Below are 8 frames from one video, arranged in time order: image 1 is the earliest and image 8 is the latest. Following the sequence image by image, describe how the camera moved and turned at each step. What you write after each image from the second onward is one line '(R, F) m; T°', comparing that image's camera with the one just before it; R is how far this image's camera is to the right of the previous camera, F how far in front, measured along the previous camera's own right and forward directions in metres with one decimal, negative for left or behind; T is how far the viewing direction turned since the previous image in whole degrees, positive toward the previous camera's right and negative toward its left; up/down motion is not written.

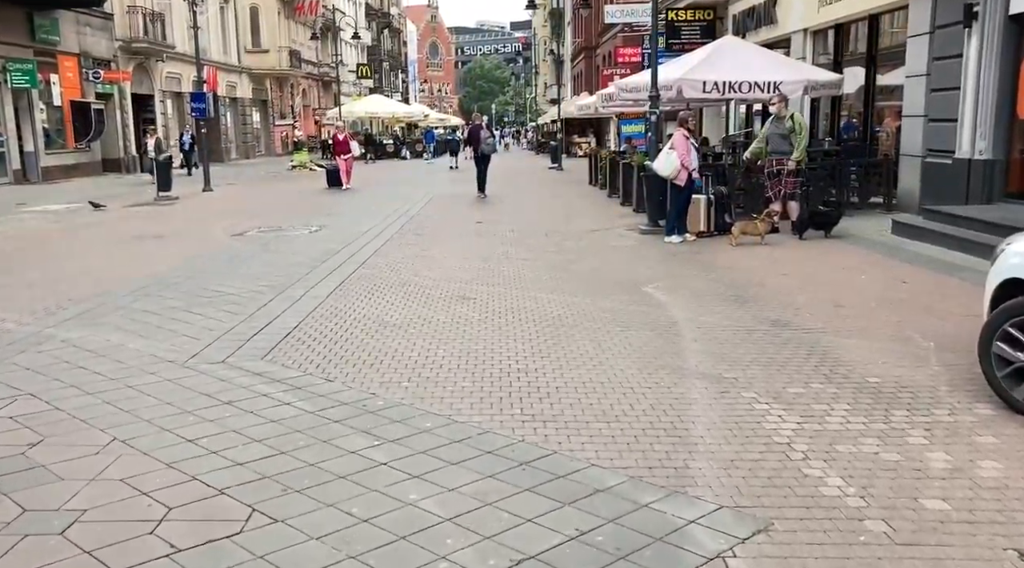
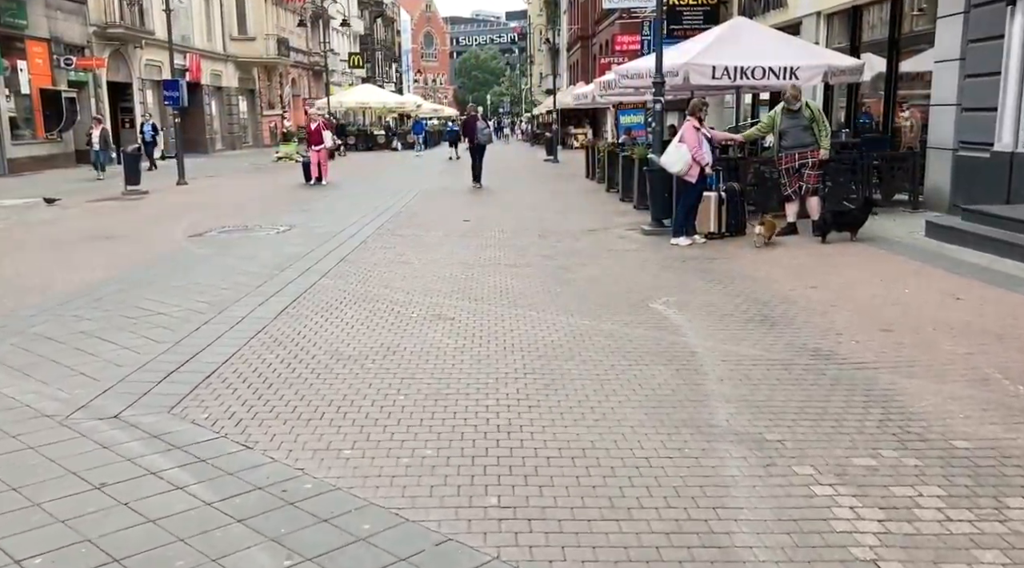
(+0.1, +1.3) m; 0°
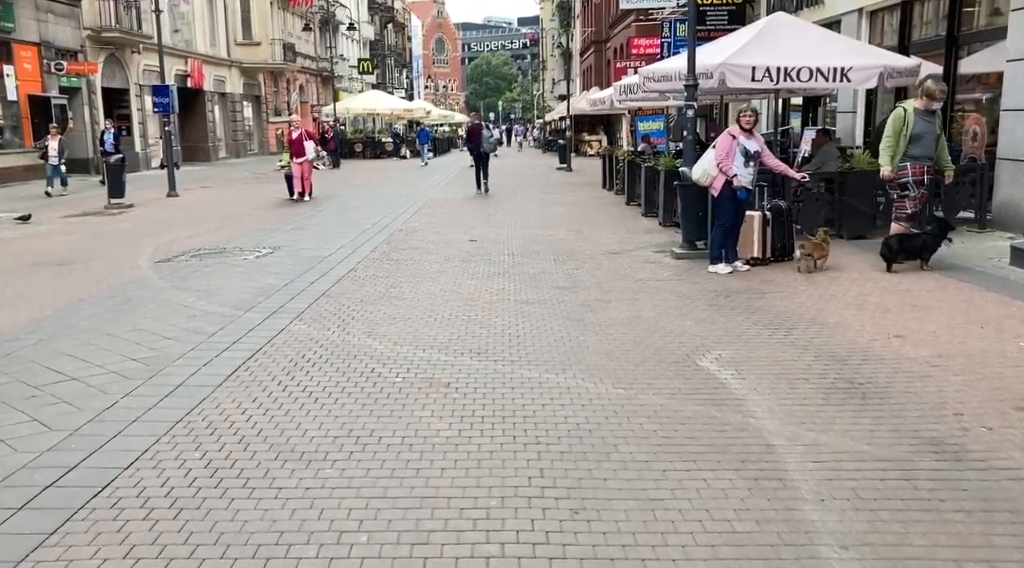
(0.0, +1.6) m; -1°
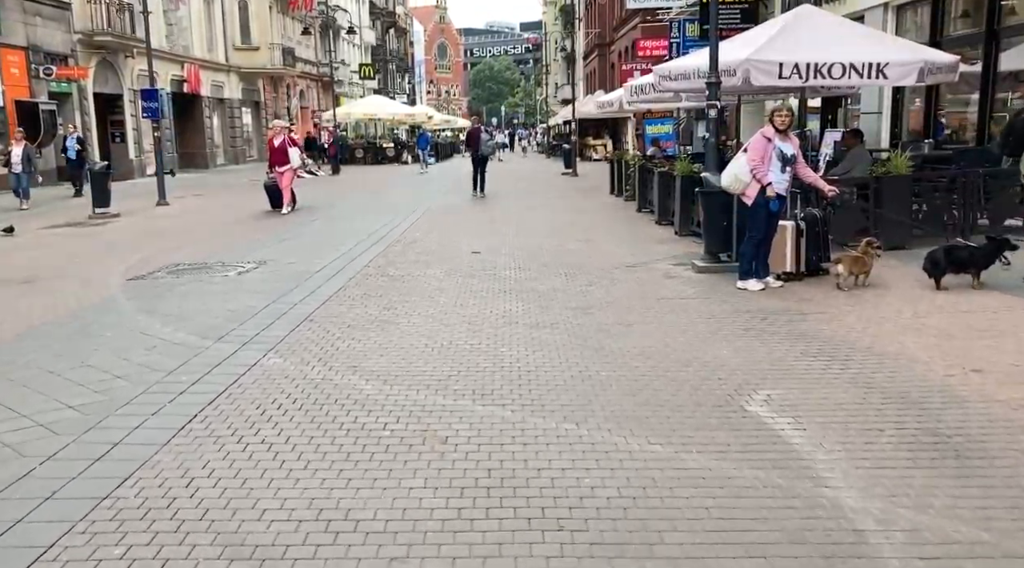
(0.0, +1.0) m; 0°
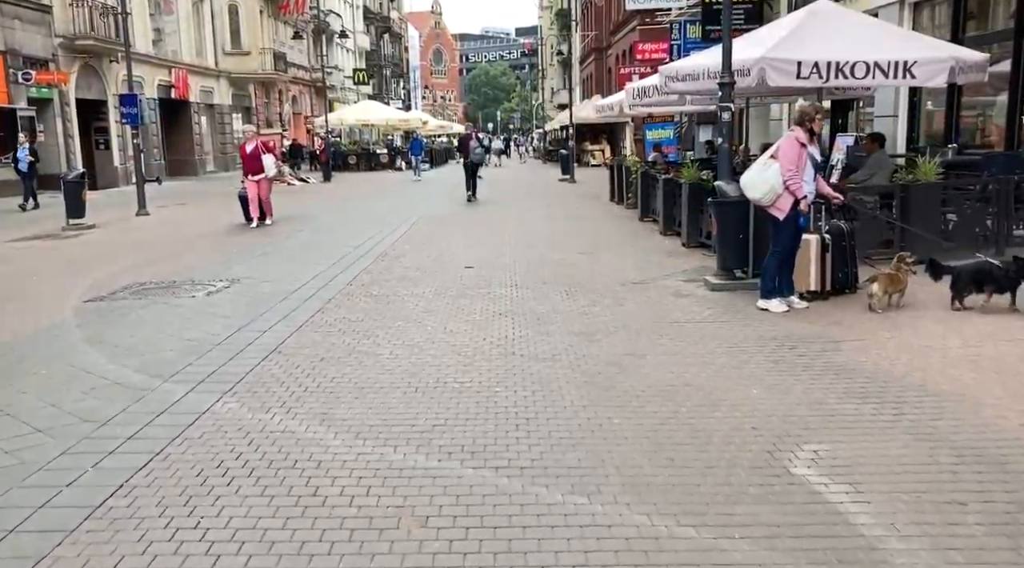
(0.0, +0.9) m; 0°
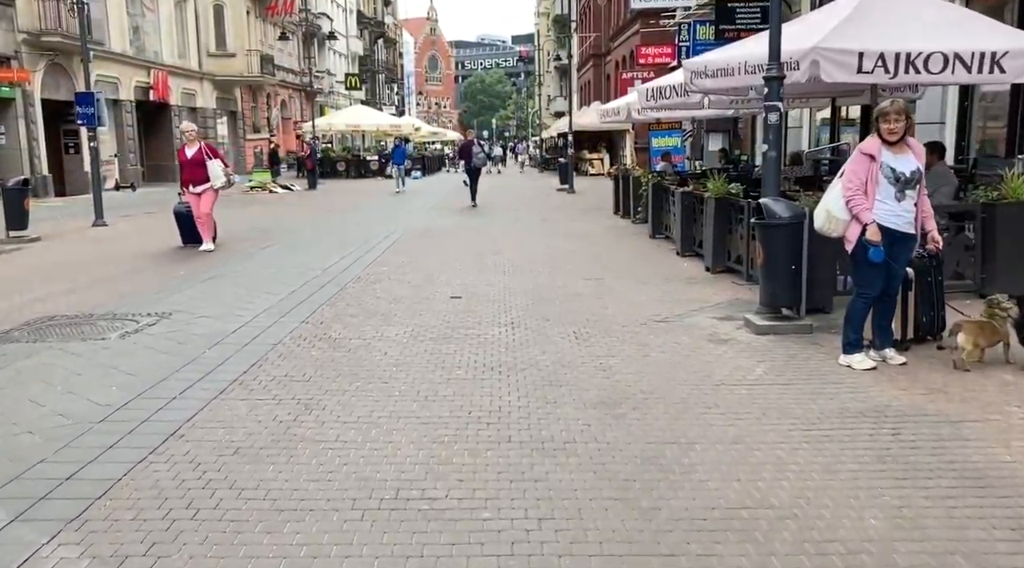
(0.0, +1.9) m; 0°
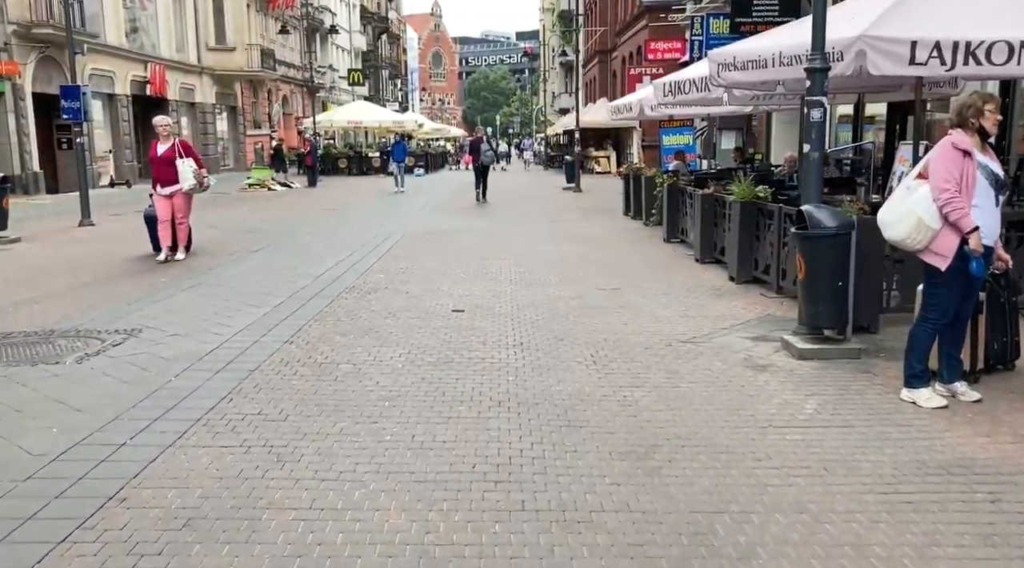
(0.0, +0.9) m; 0°
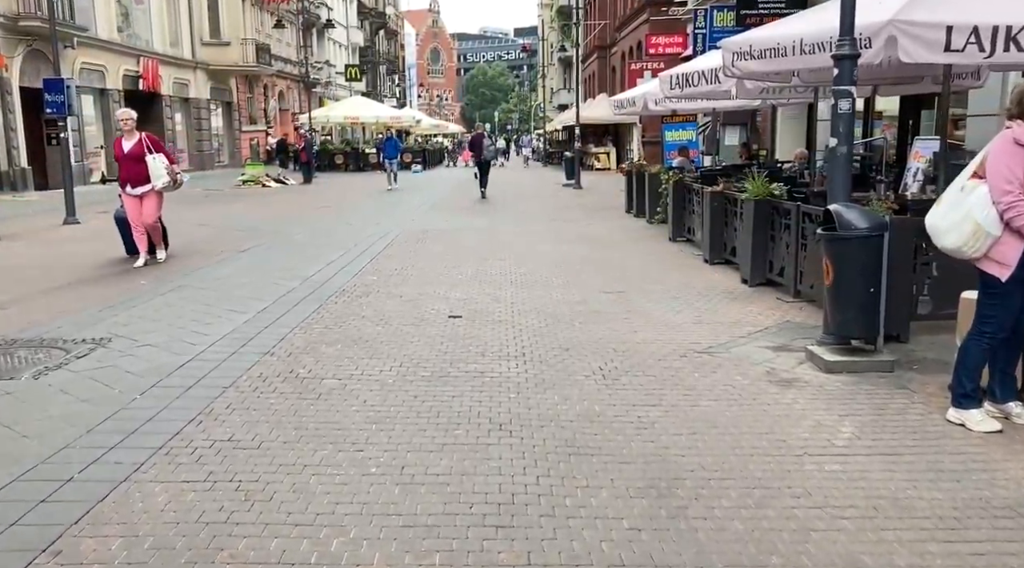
(0.0, +0.6) m; 0°
